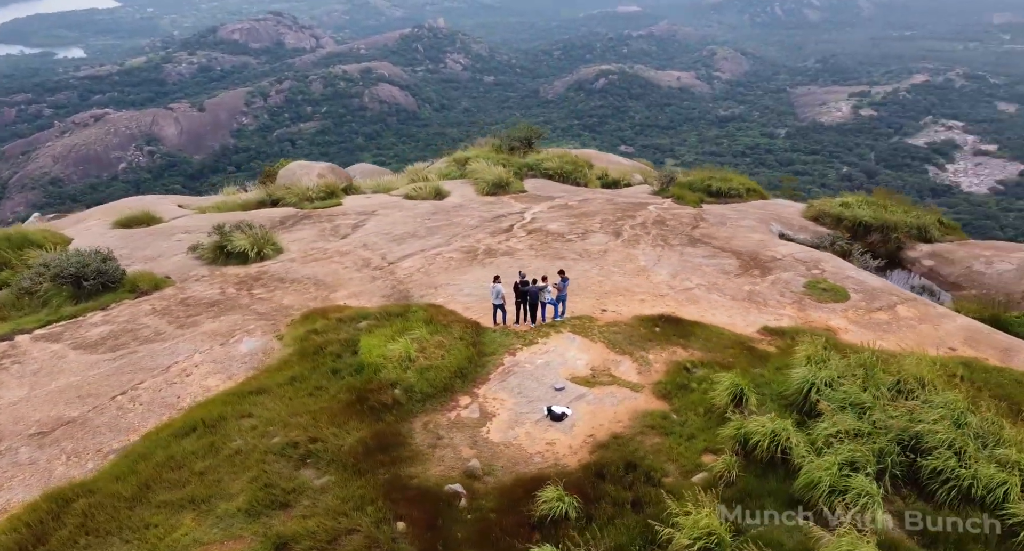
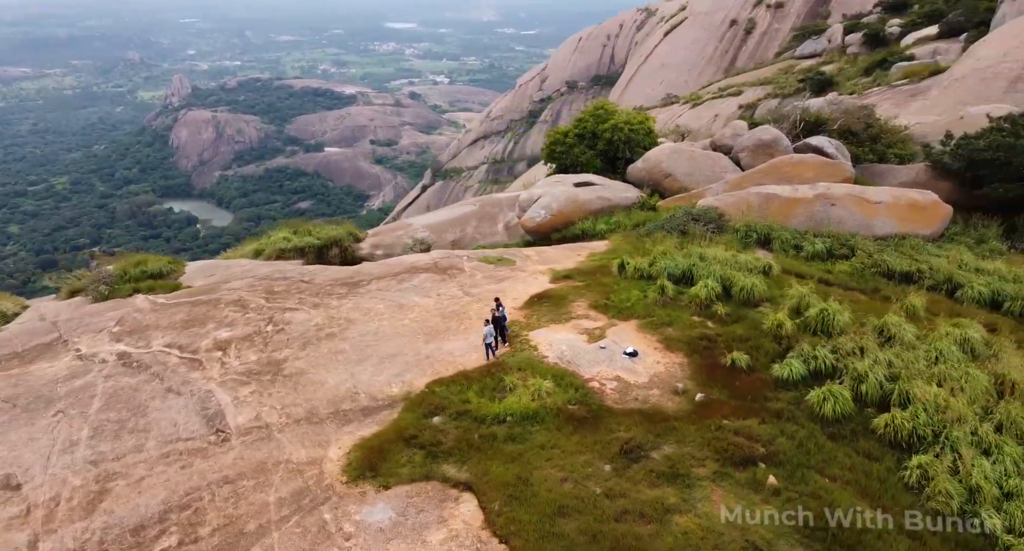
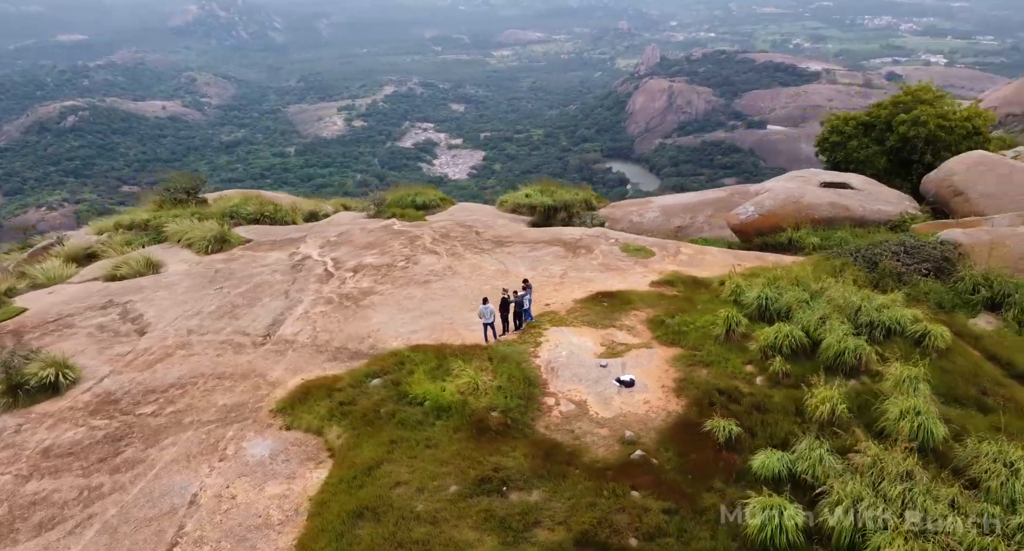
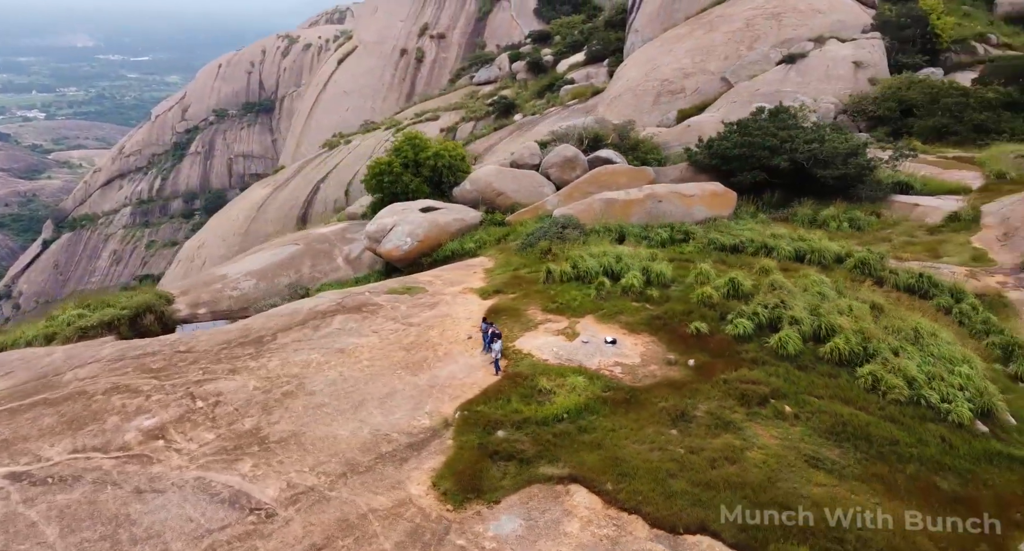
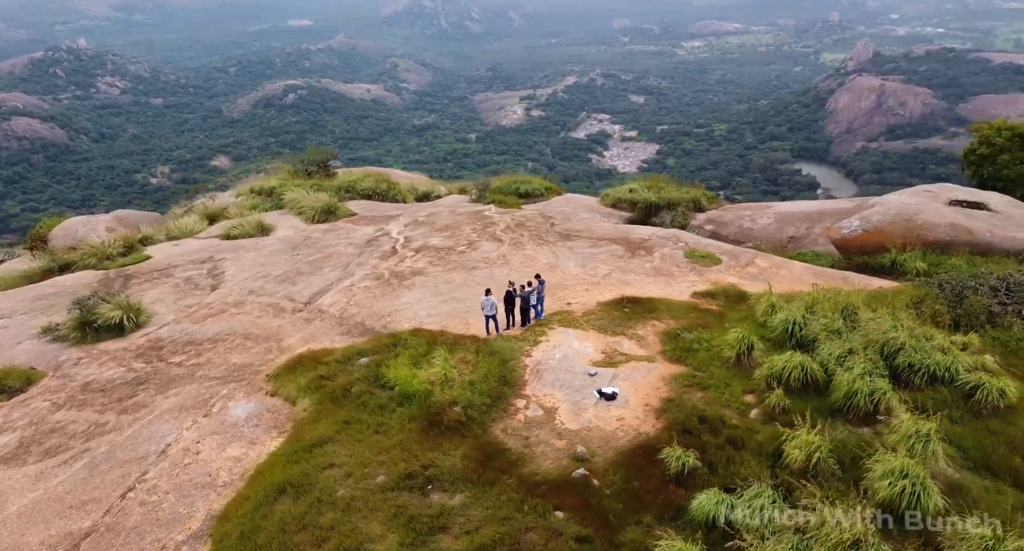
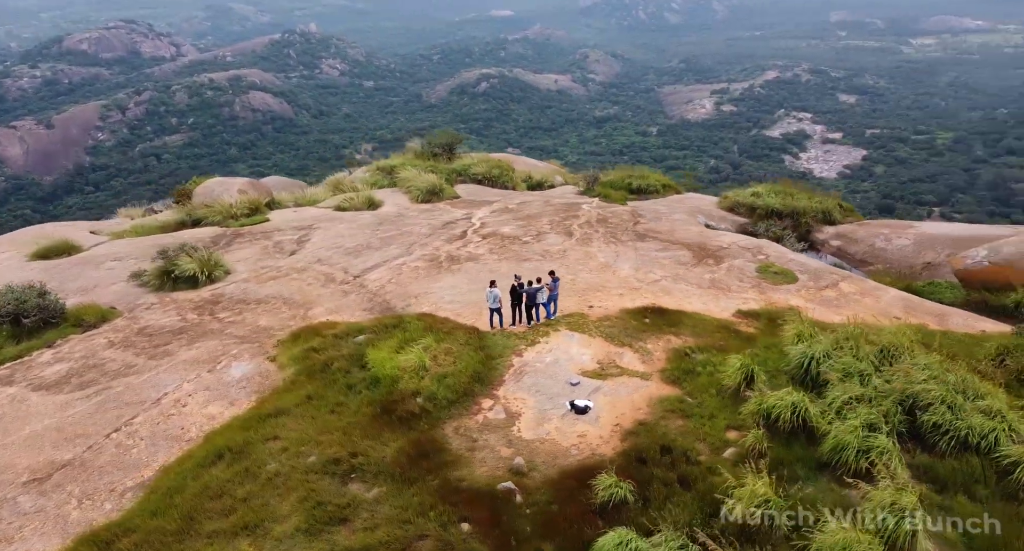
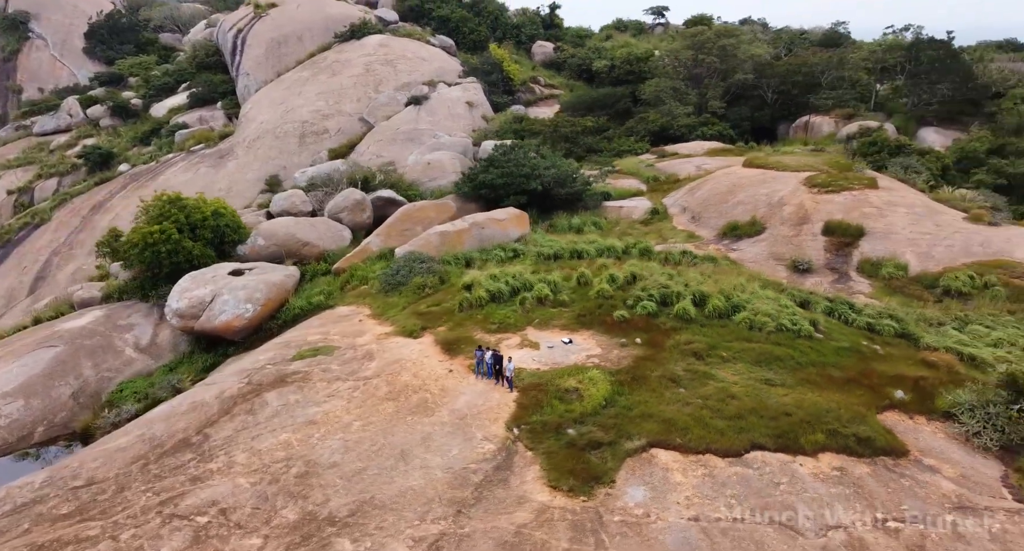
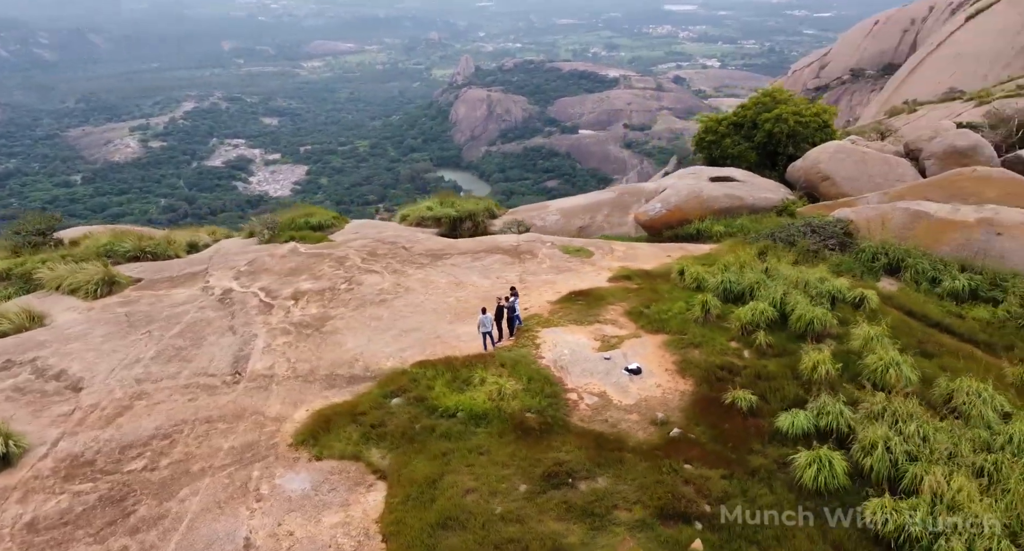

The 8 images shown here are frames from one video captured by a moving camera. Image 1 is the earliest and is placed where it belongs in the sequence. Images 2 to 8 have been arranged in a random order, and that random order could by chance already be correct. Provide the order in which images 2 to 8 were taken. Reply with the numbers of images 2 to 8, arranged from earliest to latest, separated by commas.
6, 5, 3, 8, 2, 4, 7
